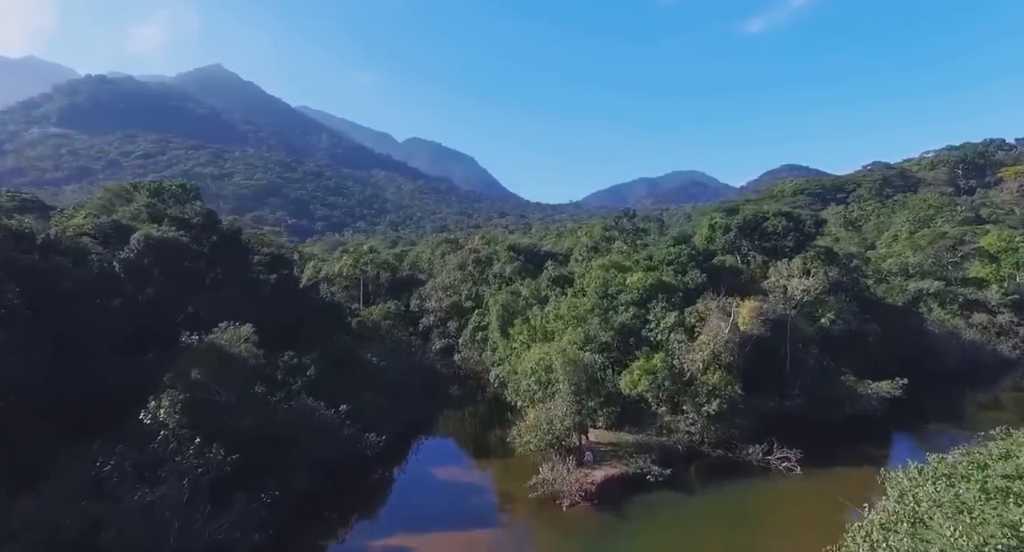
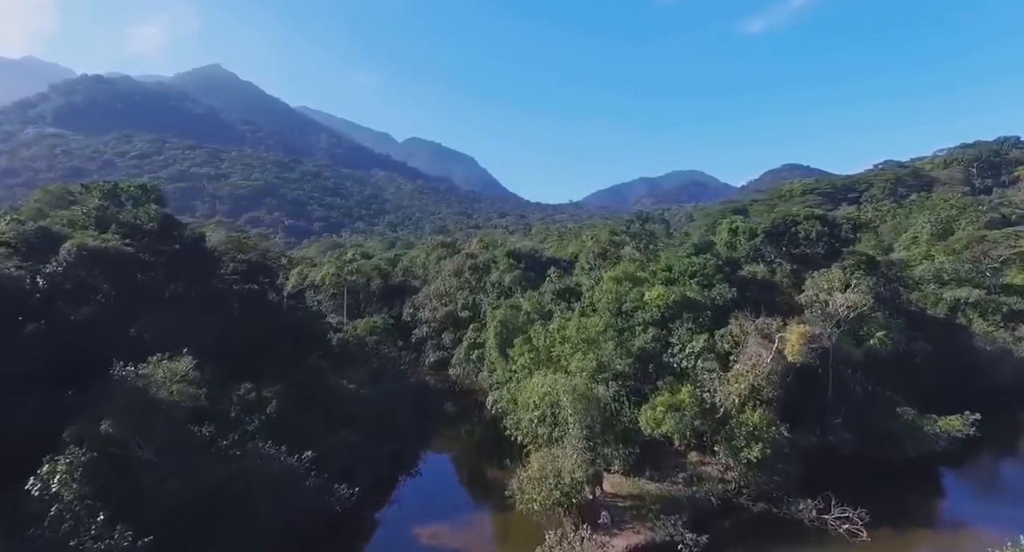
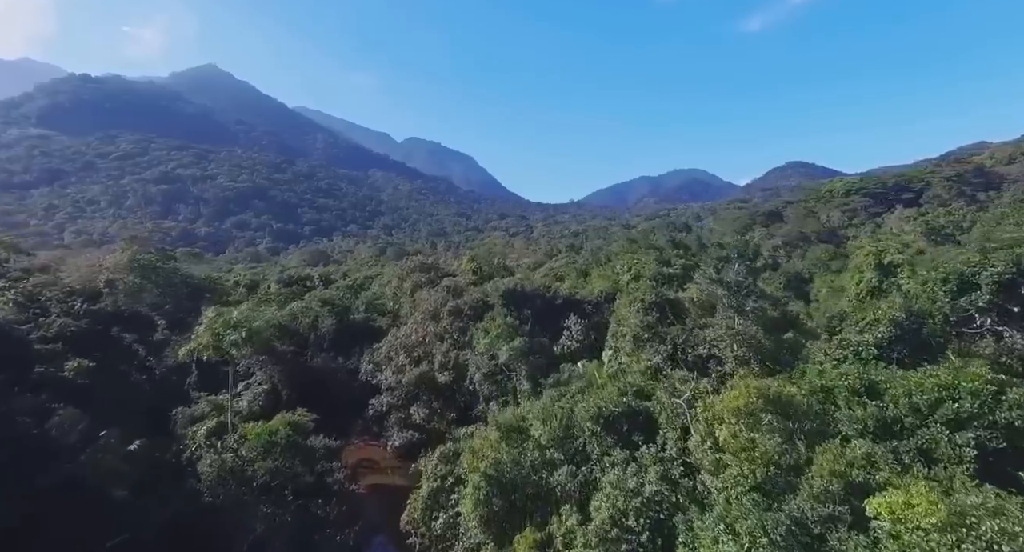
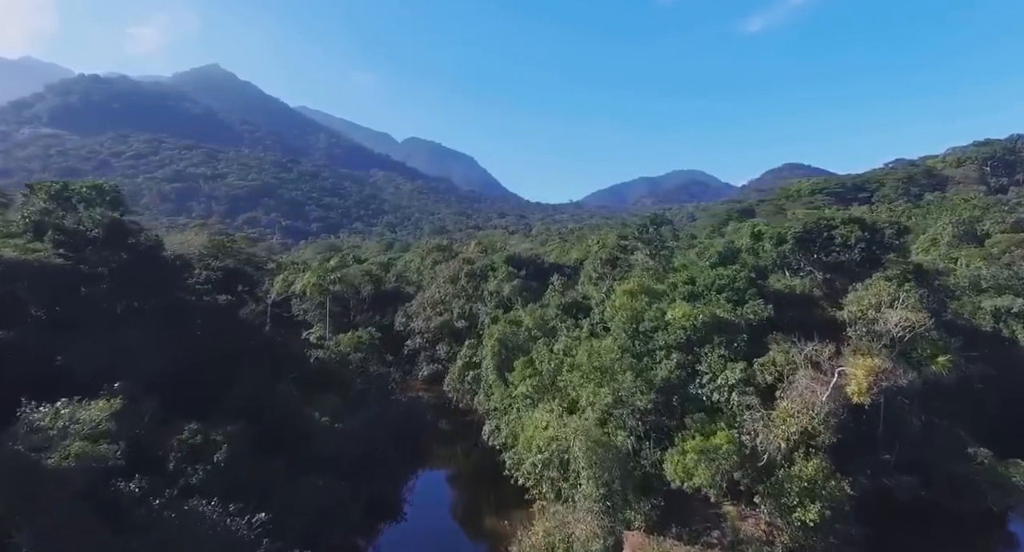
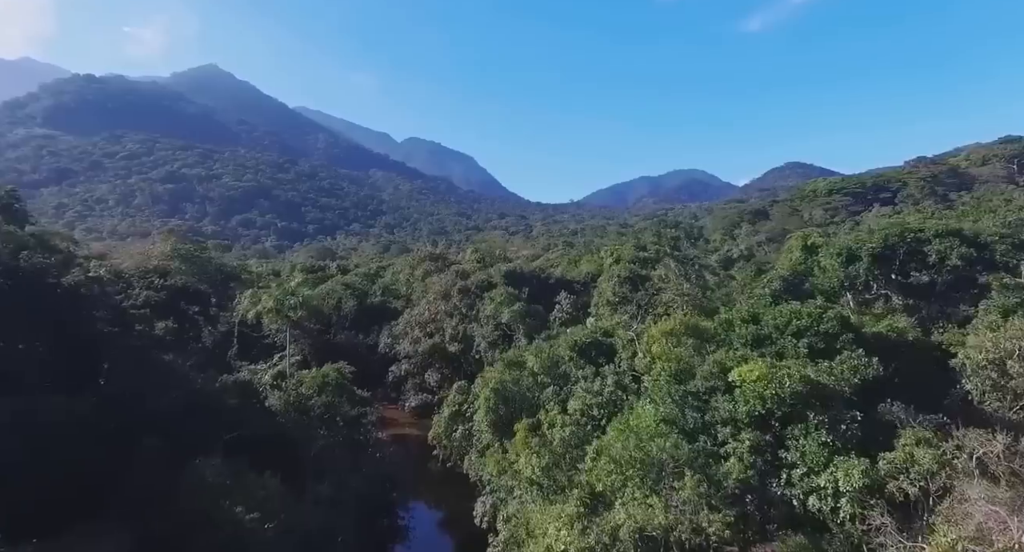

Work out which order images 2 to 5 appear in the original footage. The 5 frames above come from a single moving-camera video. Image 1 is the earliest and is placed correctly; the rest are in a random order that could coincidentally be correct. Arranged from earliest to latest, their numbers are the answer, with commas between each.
2, 4, 5, 3
